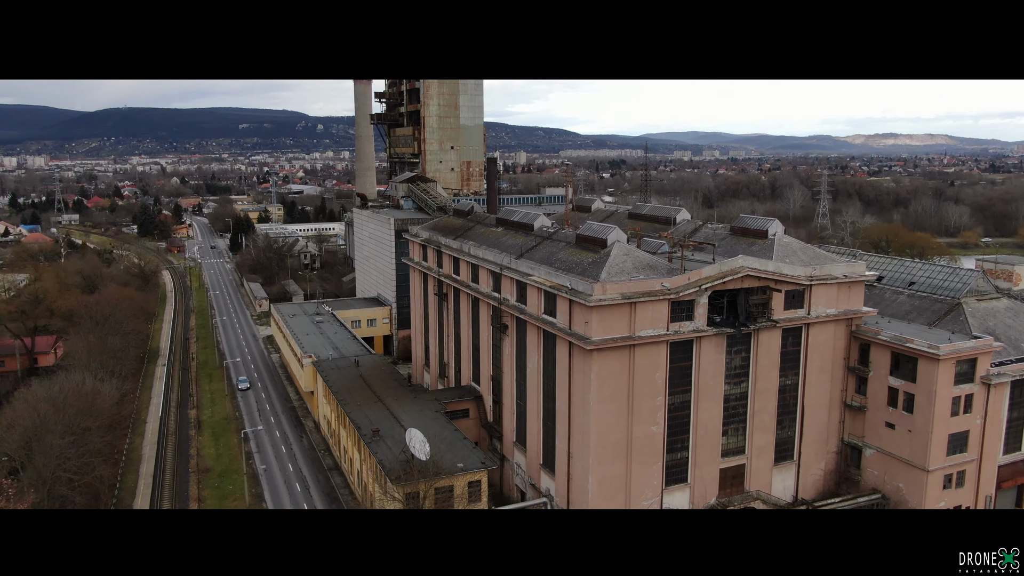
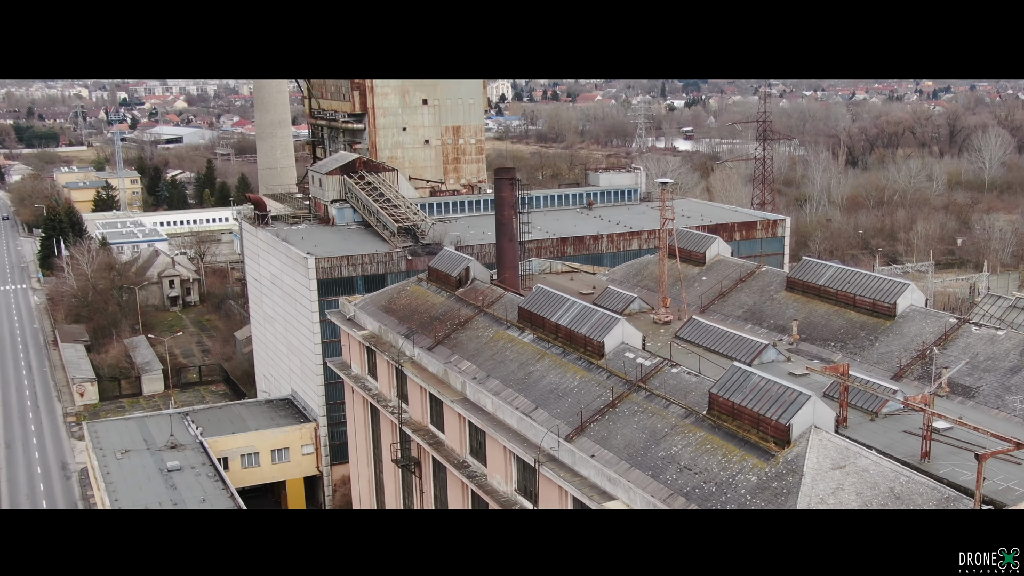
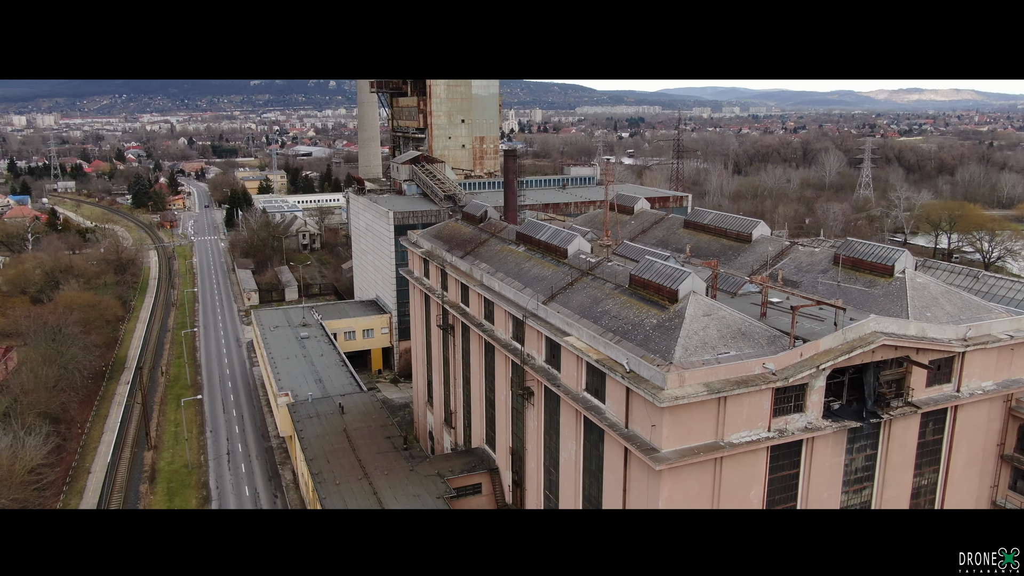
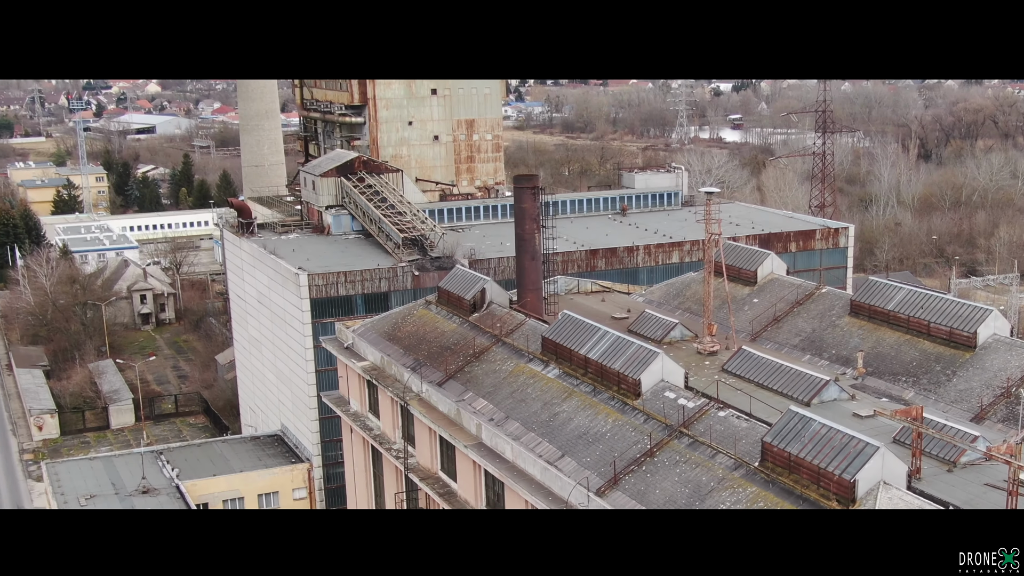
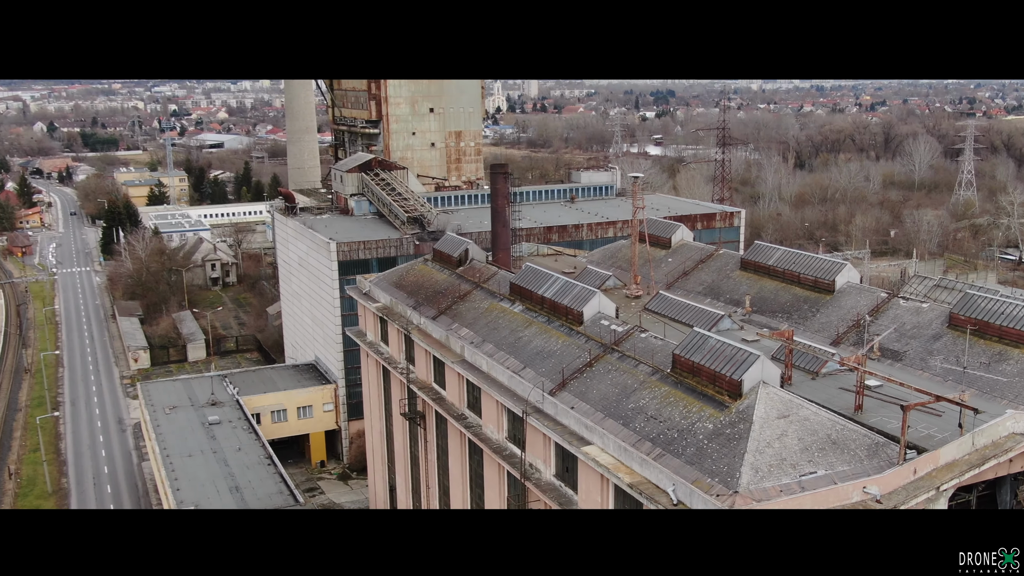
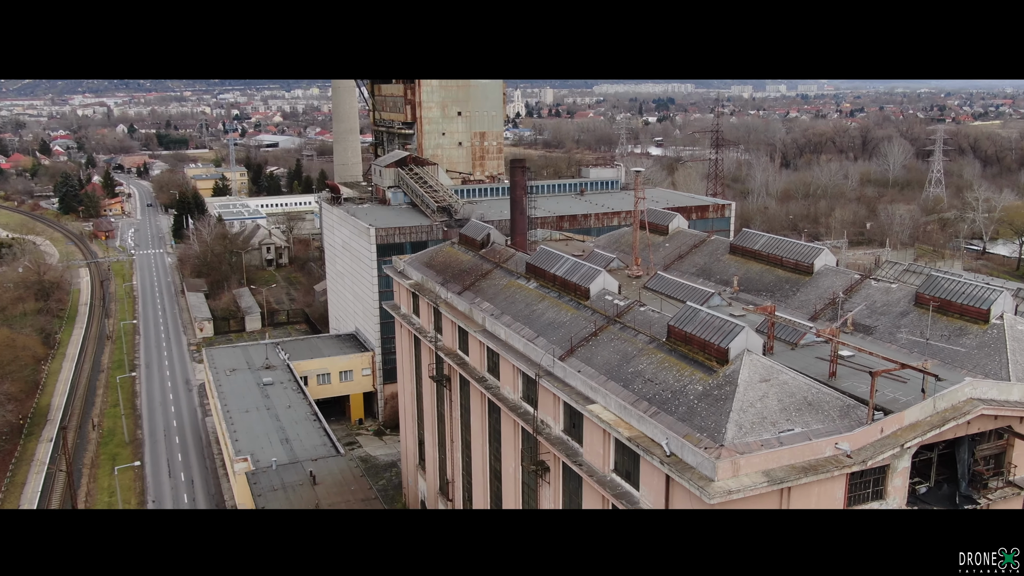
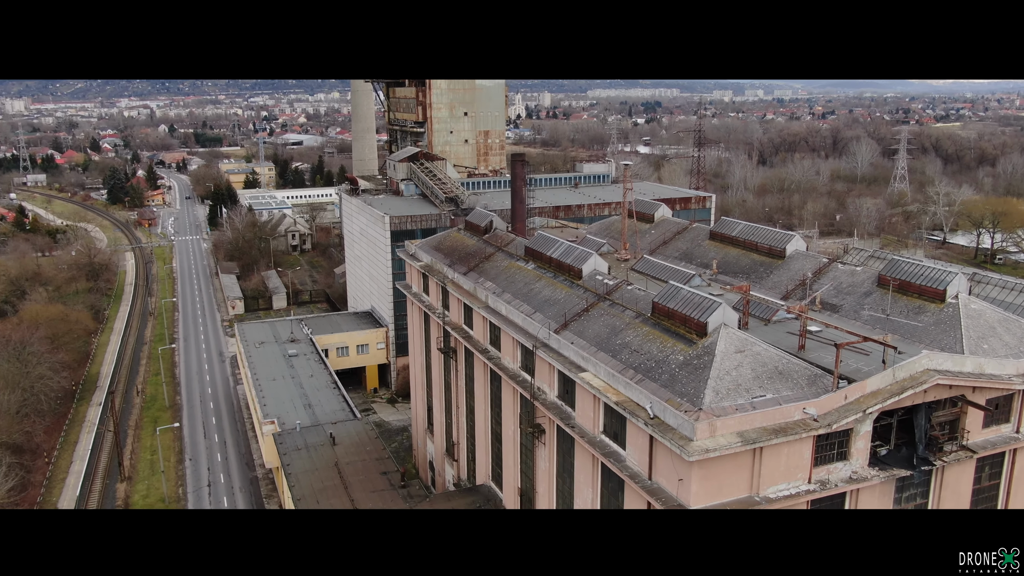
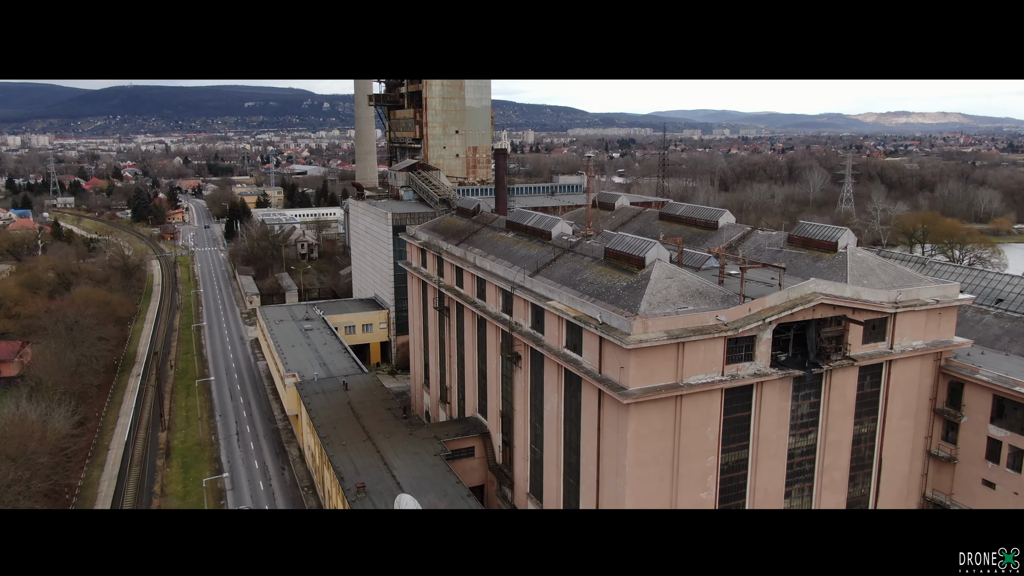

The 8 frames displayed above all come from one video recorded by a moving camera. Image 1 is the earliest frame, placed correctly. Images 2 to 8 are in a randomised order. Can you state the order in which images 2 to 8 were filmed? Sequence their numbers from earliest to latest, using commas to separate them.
8, 3, 7, 6, 5, 2, 4
